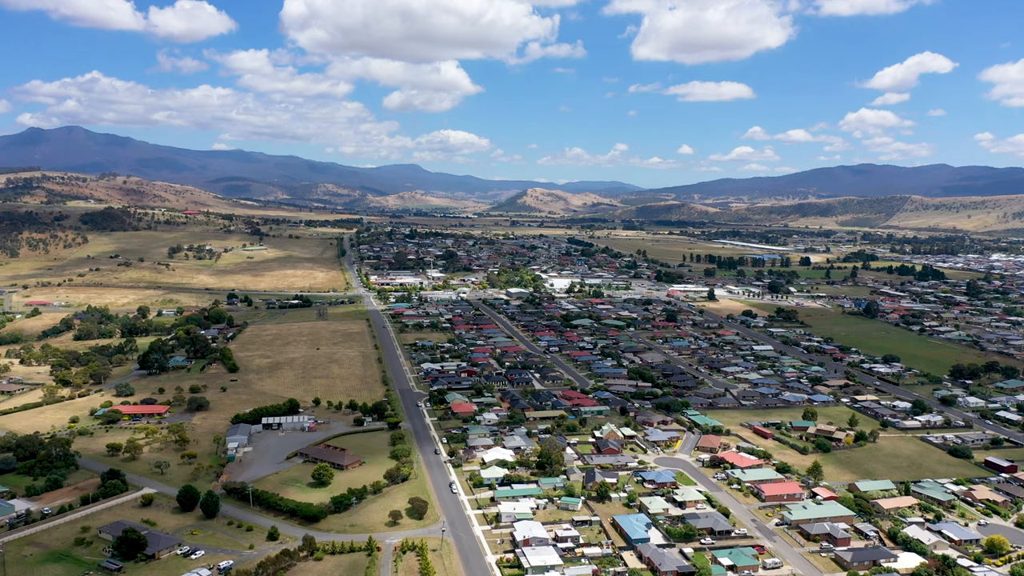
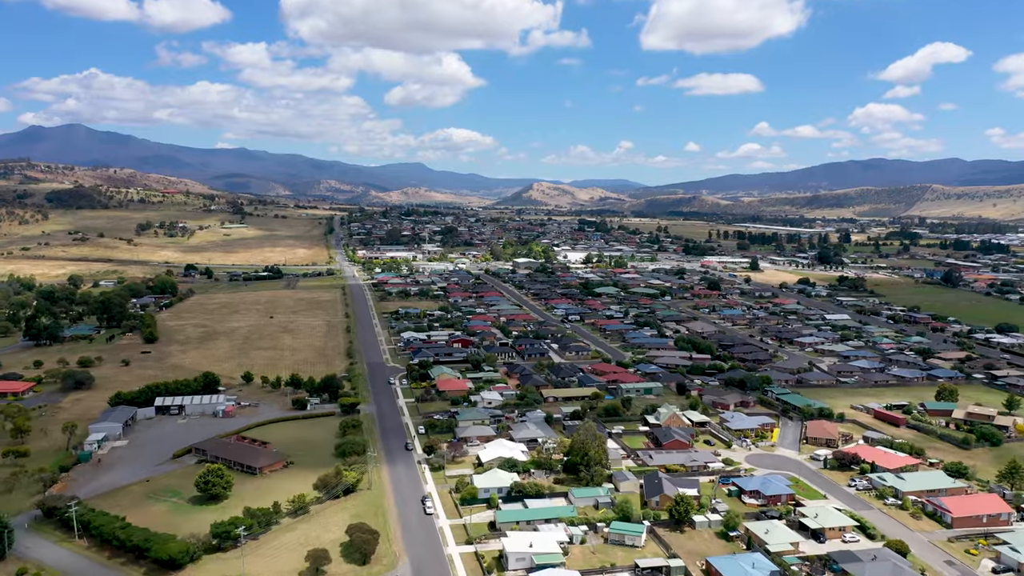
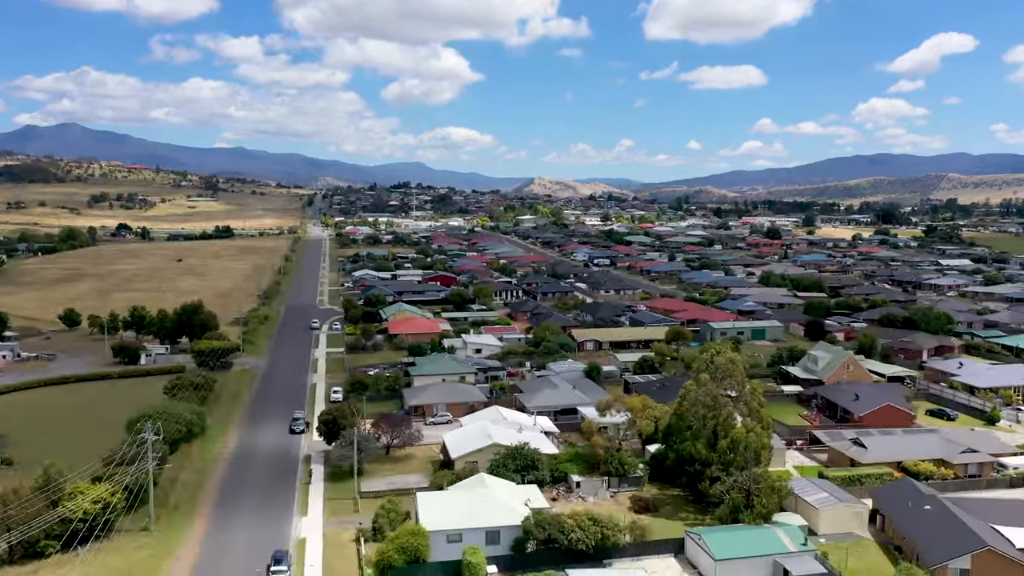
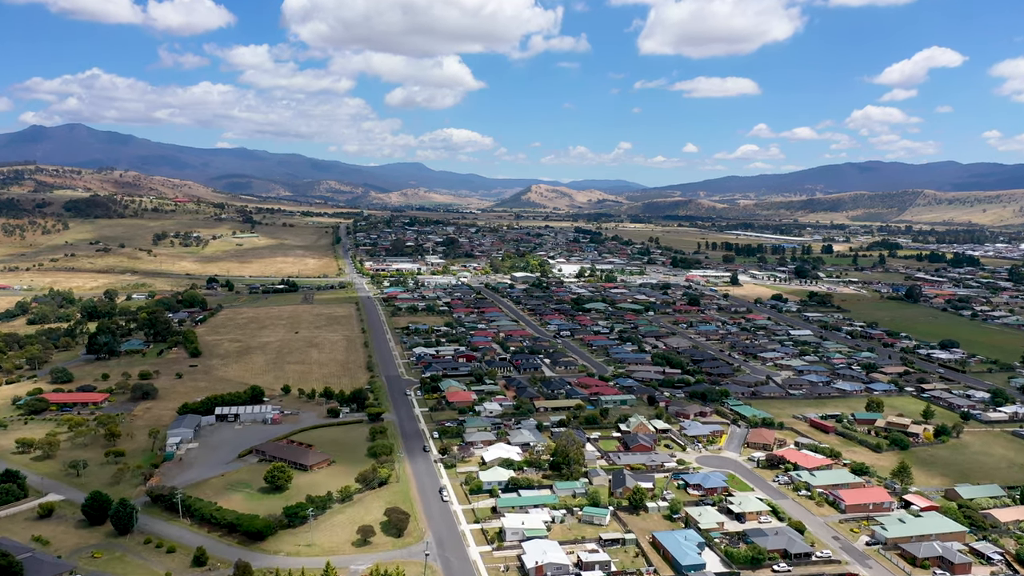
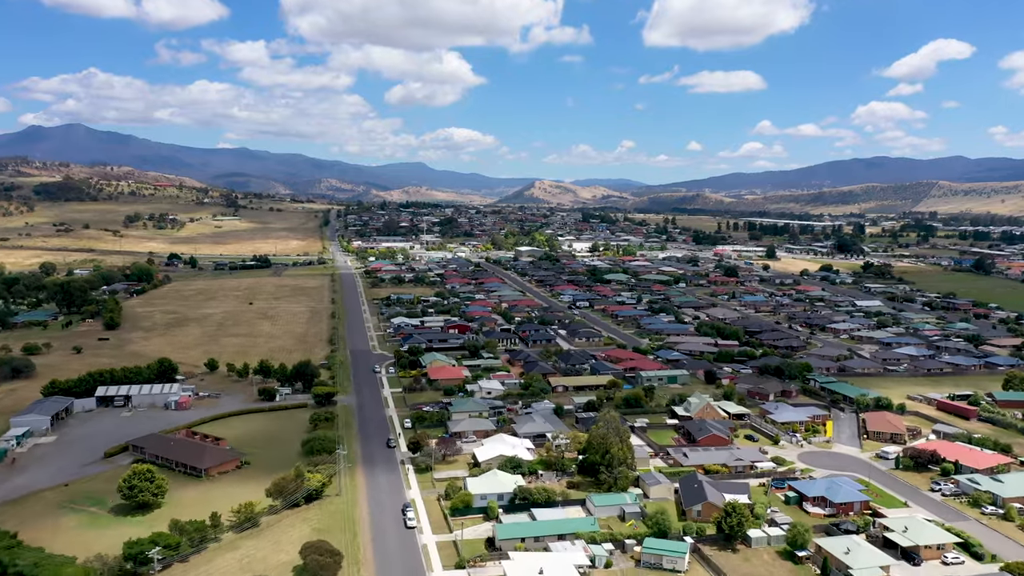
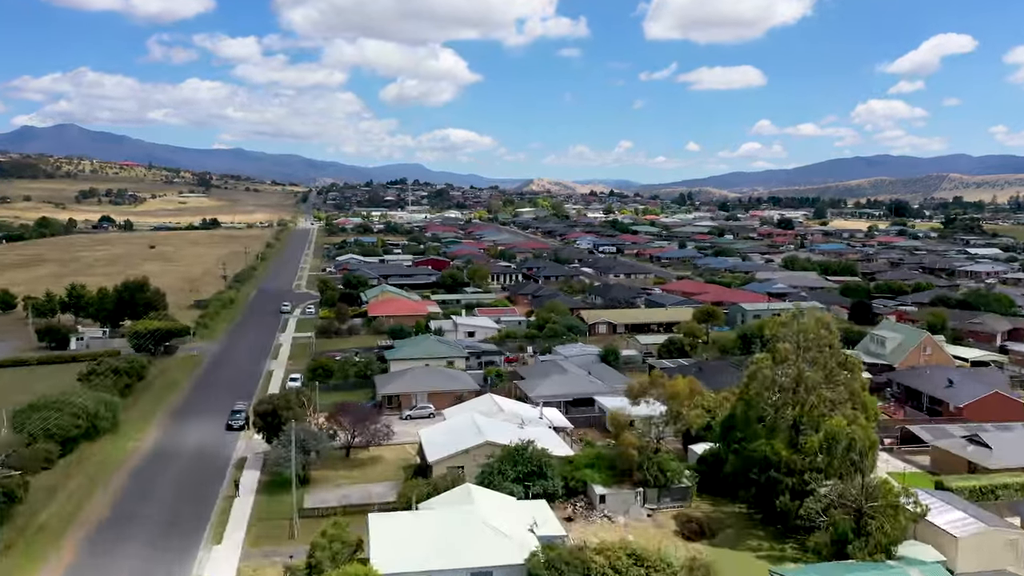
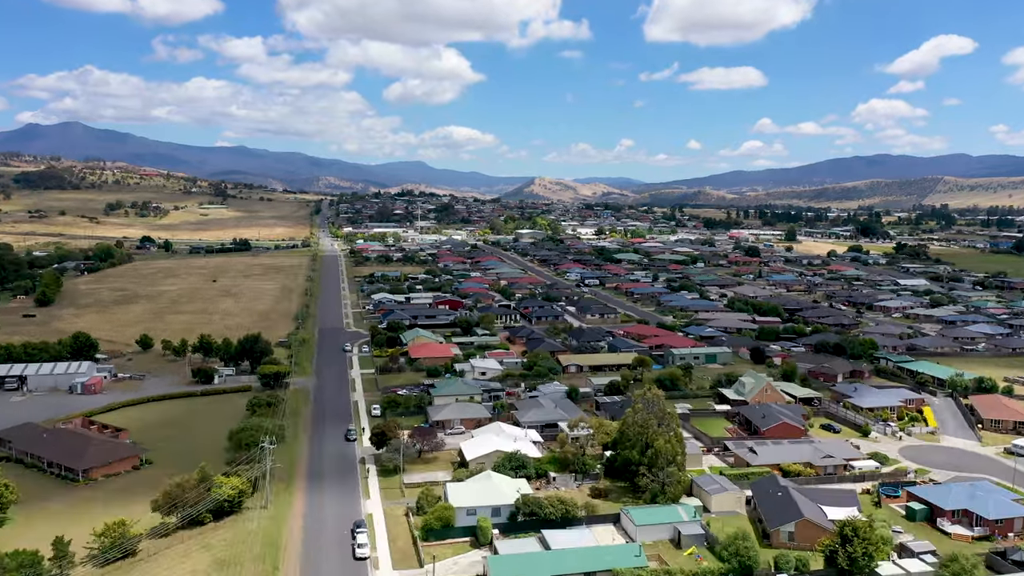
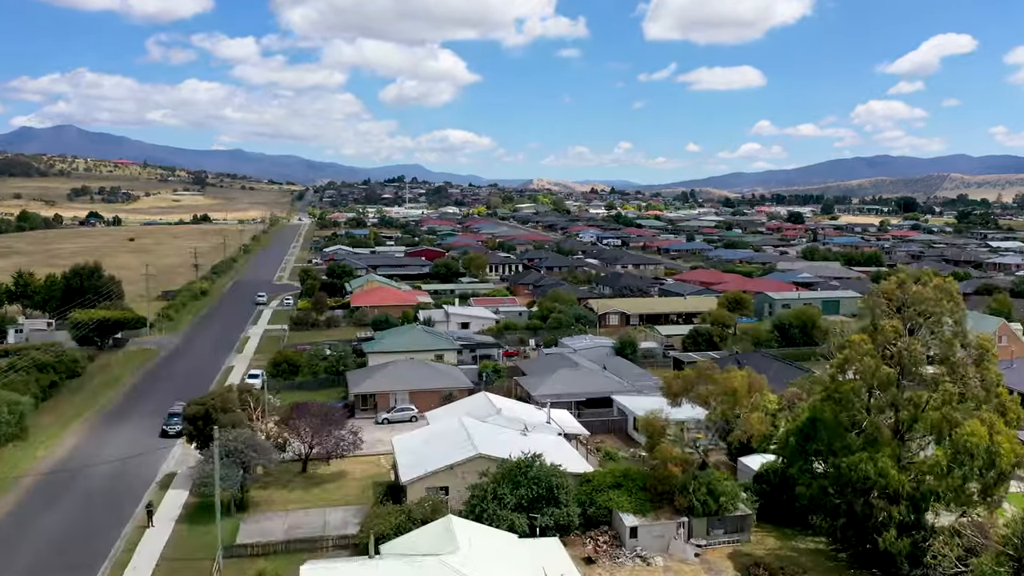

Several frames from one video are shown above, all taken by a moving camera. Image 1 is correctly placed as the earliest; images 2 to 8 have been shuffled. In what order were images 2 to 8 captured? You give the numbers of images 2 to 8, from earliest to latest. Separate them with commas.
4, 2, 5, 7, 3, 6, 8
